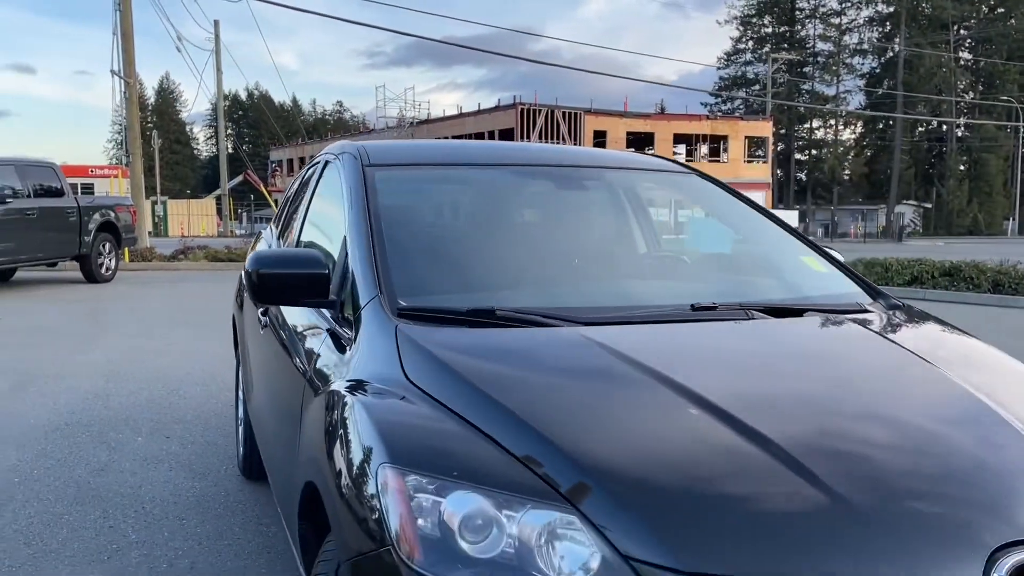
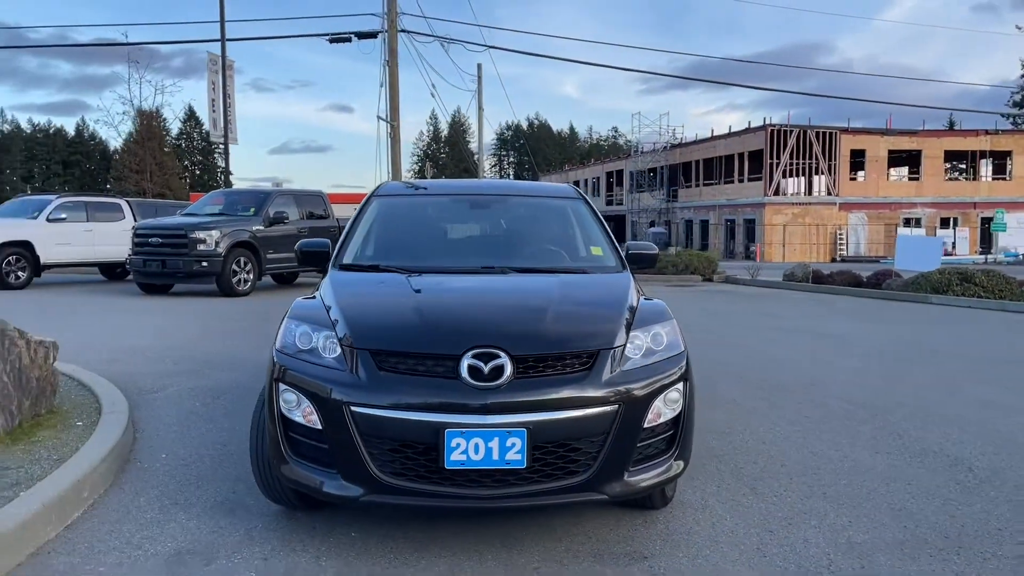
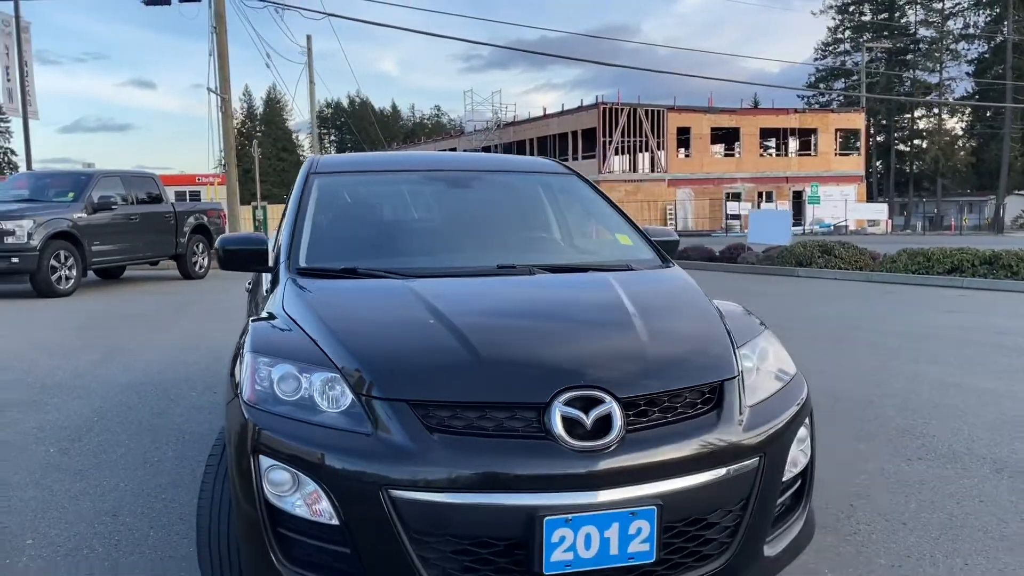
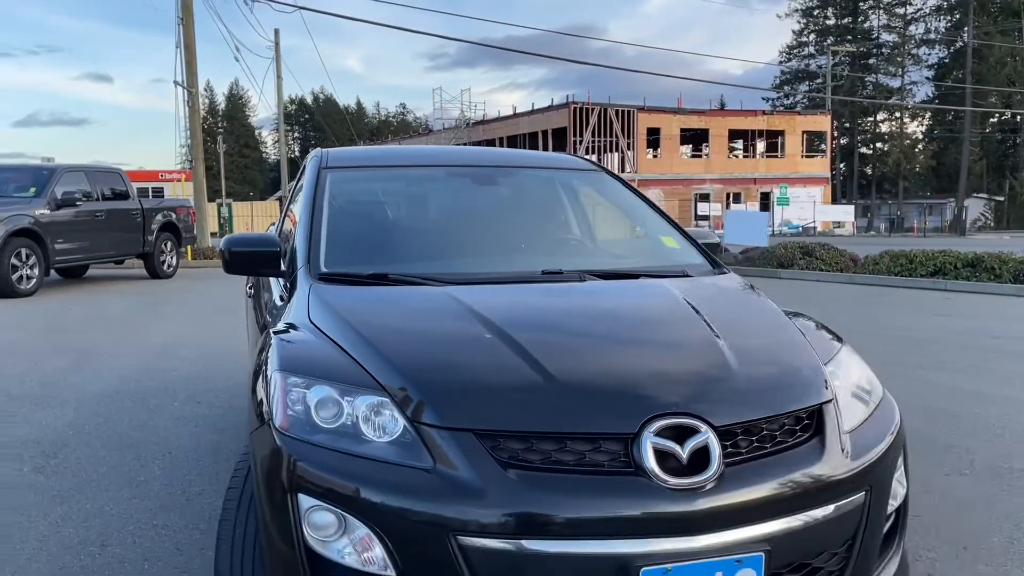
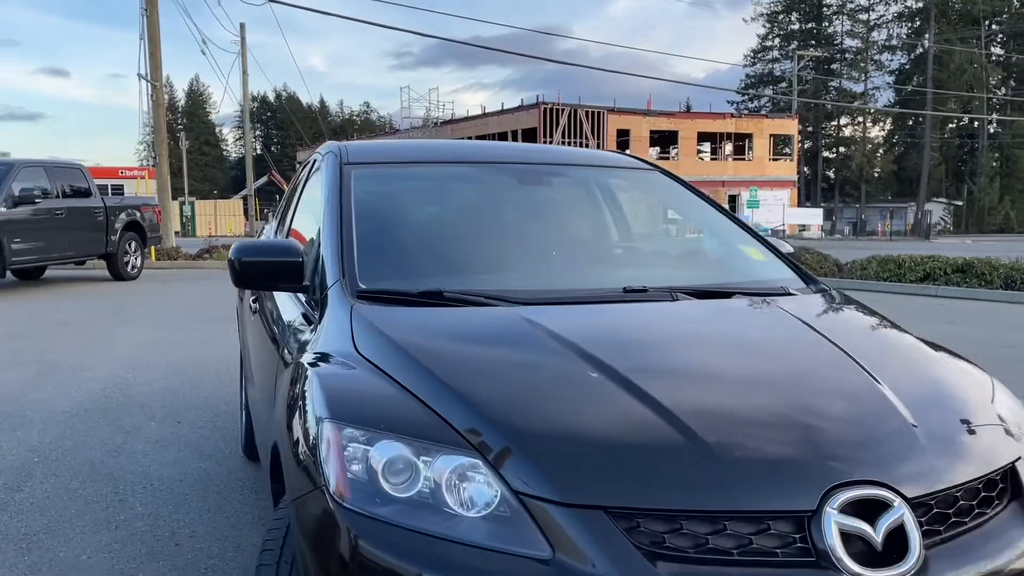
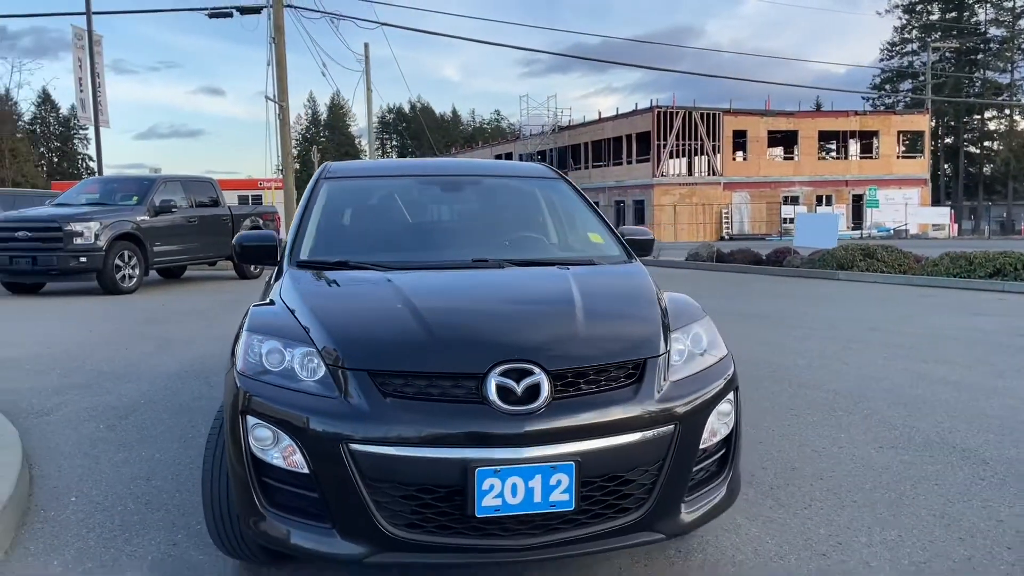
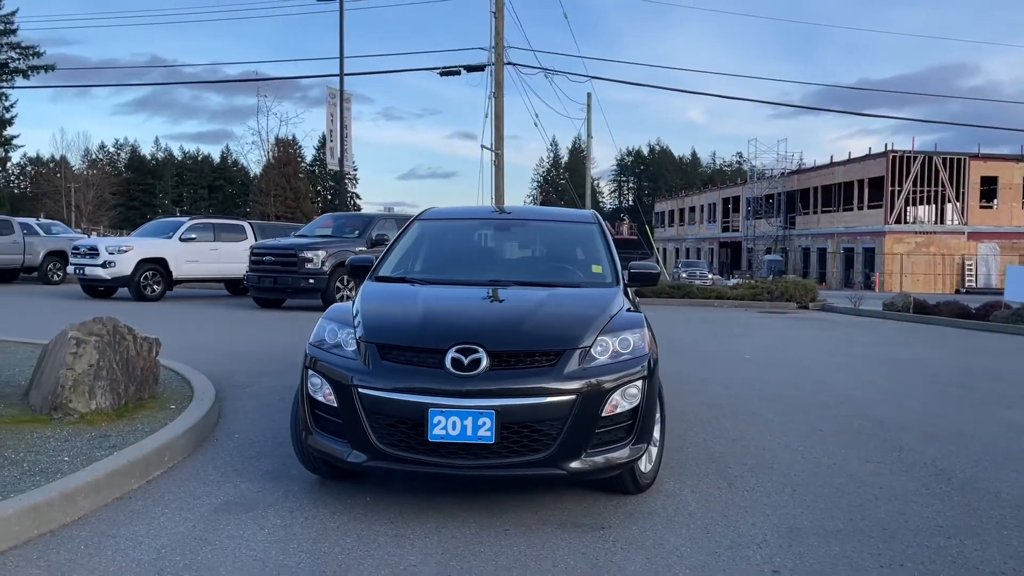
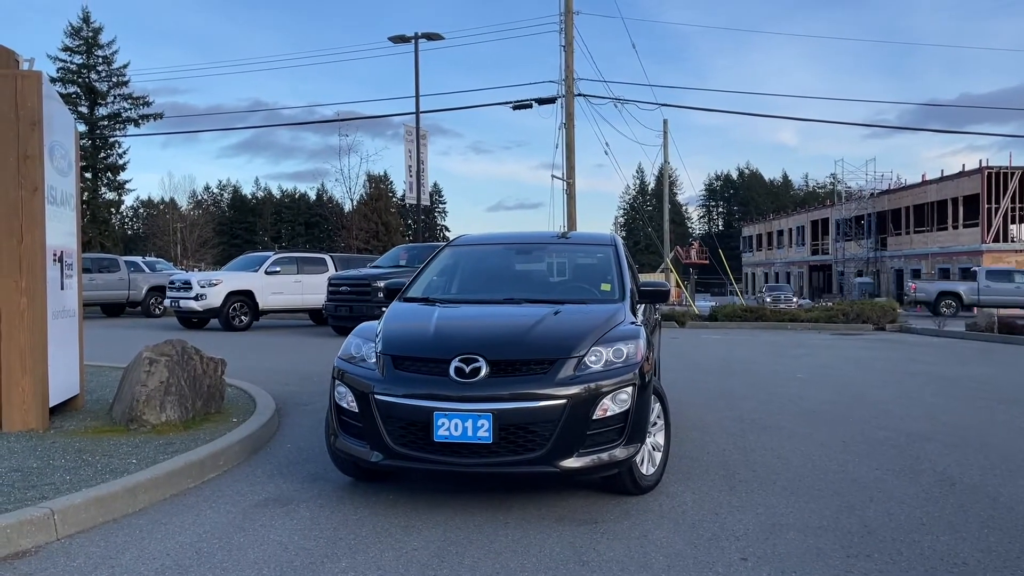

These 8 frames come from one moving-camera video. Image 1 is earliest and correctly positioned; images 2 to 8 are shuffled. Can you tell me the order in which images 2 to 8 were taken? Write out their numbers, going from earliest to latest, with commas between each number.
5, 4, 3, 6, 2, 7, 8
